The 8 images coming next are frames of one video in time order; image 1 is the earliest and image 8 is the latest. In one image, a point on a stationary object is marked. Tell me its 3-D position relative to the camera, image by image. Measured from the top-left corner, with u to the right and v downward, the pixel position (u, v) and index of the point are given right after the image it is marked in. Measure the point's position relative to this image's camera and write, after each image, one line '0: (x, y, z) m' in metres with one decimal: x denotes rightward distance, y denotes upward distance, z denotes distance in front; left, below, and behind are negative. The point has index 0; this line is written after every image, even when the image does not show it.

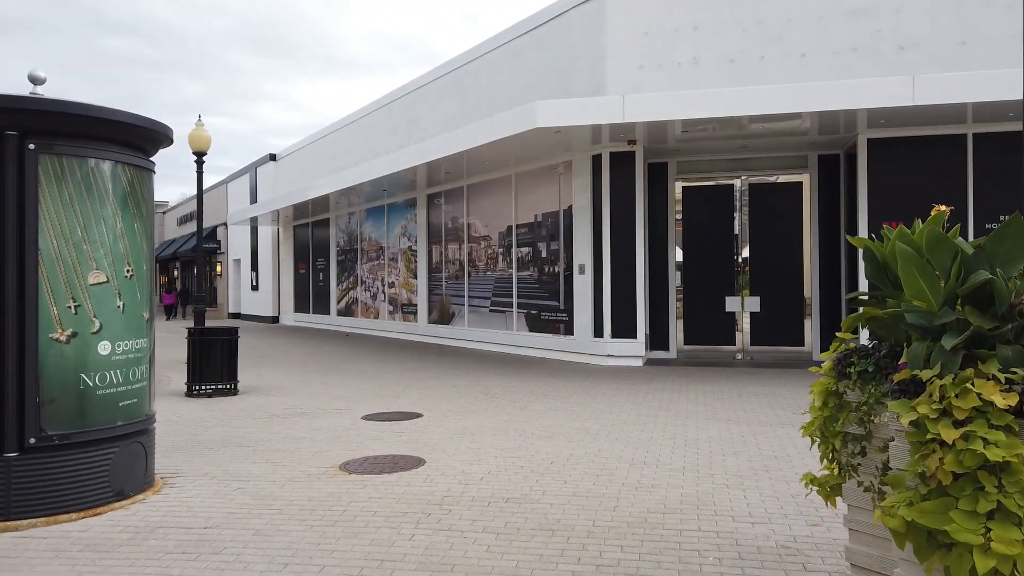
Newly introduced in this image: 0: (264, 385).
0: (-3.7, -1.5, +11.2) m
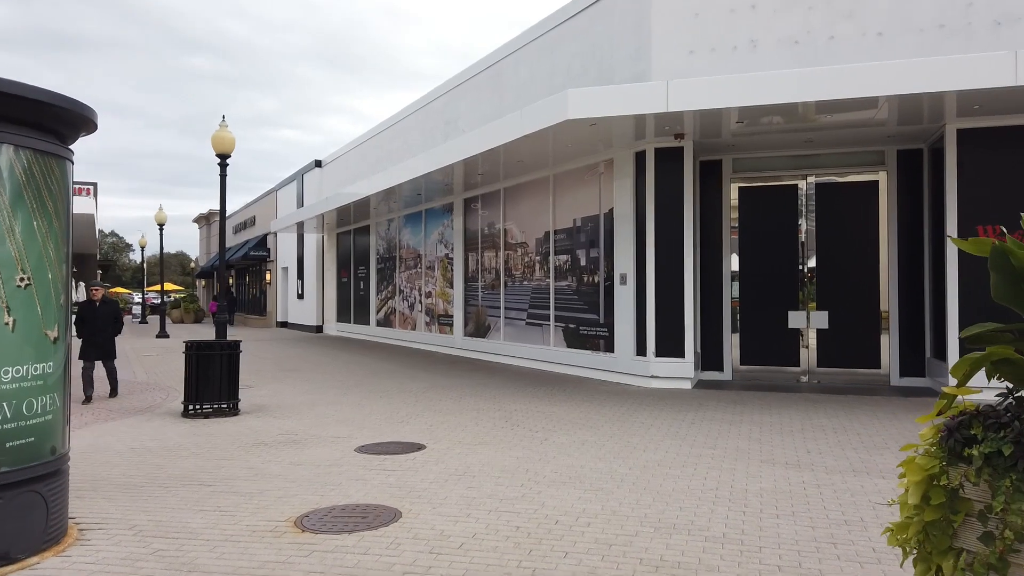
0: (-3.3, -1.6, +10.3) m
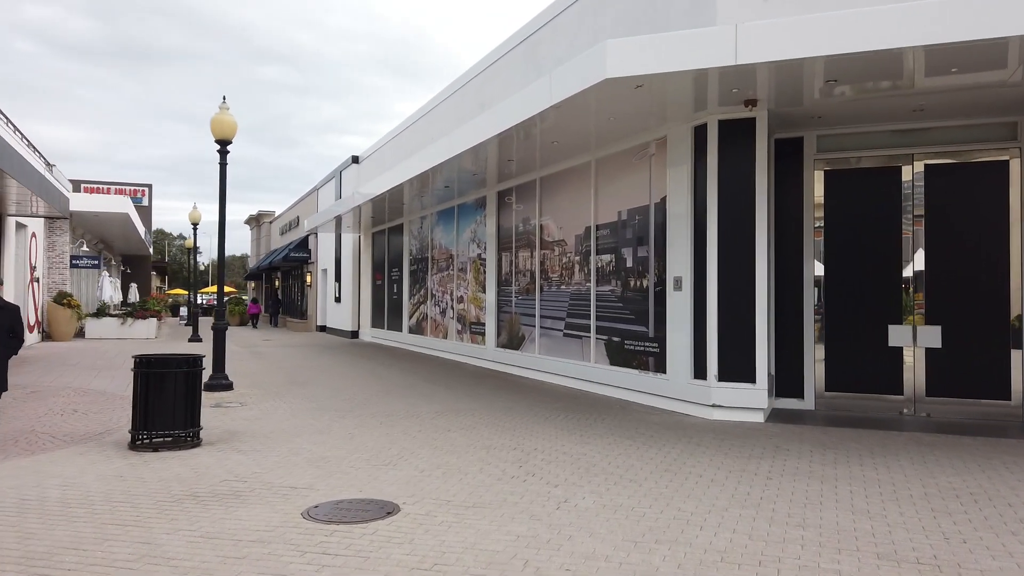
0: (-3.0, -1.6, +8.6) m
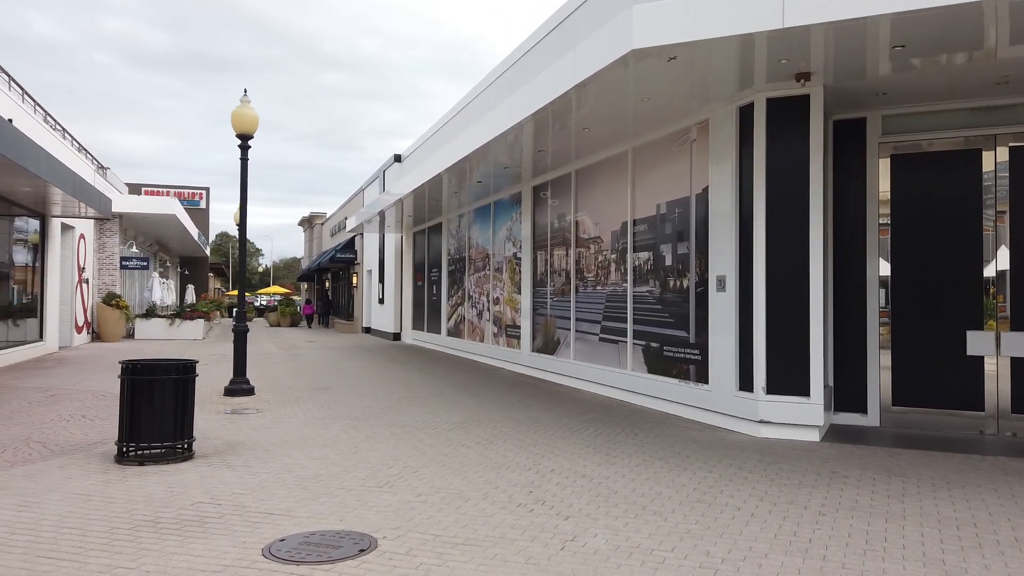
0: (-2.8, -1.6, +8.0) m
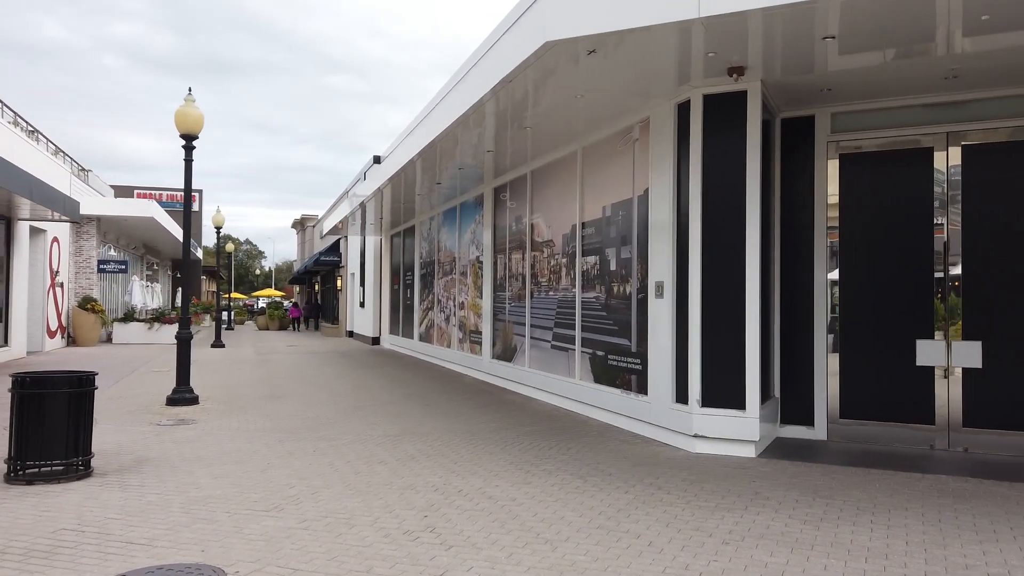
0: (-3.5, -1.7, +7.6) m
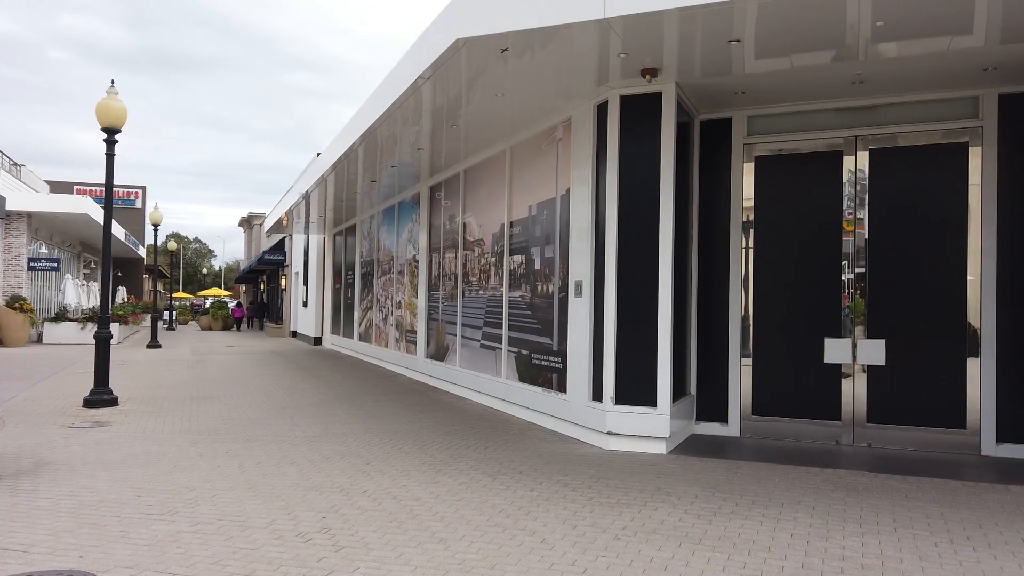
0: (-4.4, -1.7, +7.4) m
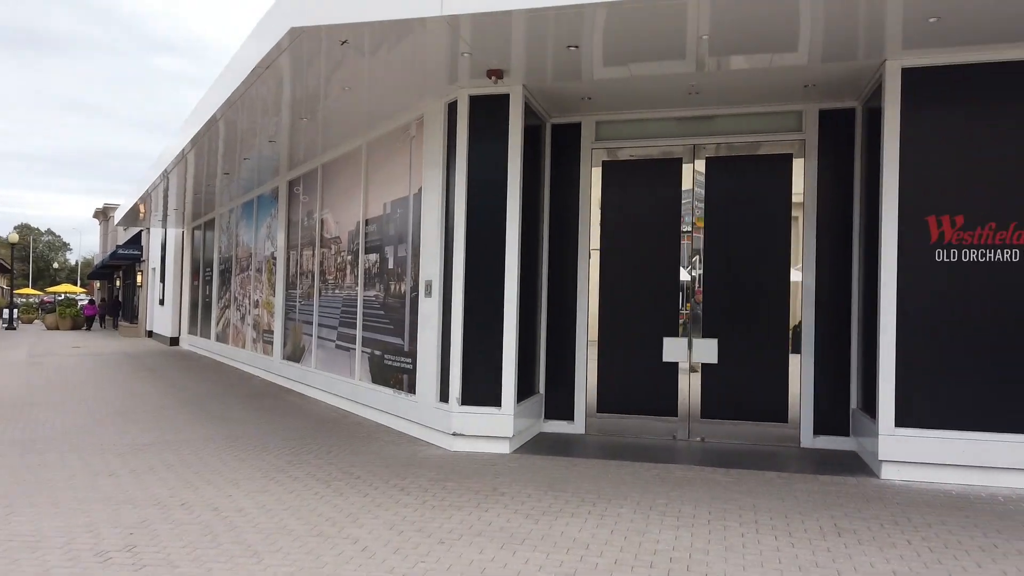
0: (-5.8, -1.7, +6.5) m
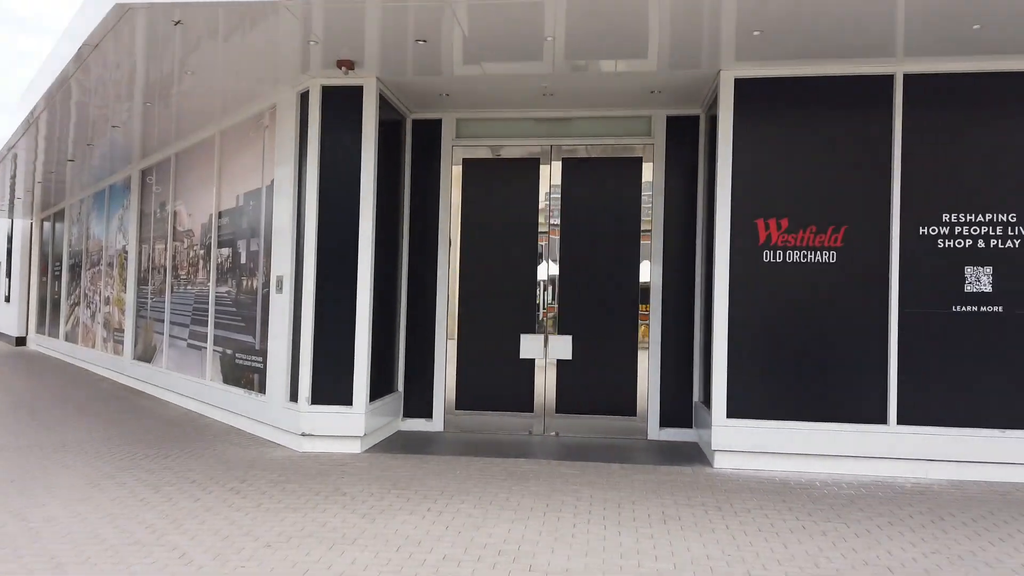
0: (-7.1, -1.6, +5.6) m
